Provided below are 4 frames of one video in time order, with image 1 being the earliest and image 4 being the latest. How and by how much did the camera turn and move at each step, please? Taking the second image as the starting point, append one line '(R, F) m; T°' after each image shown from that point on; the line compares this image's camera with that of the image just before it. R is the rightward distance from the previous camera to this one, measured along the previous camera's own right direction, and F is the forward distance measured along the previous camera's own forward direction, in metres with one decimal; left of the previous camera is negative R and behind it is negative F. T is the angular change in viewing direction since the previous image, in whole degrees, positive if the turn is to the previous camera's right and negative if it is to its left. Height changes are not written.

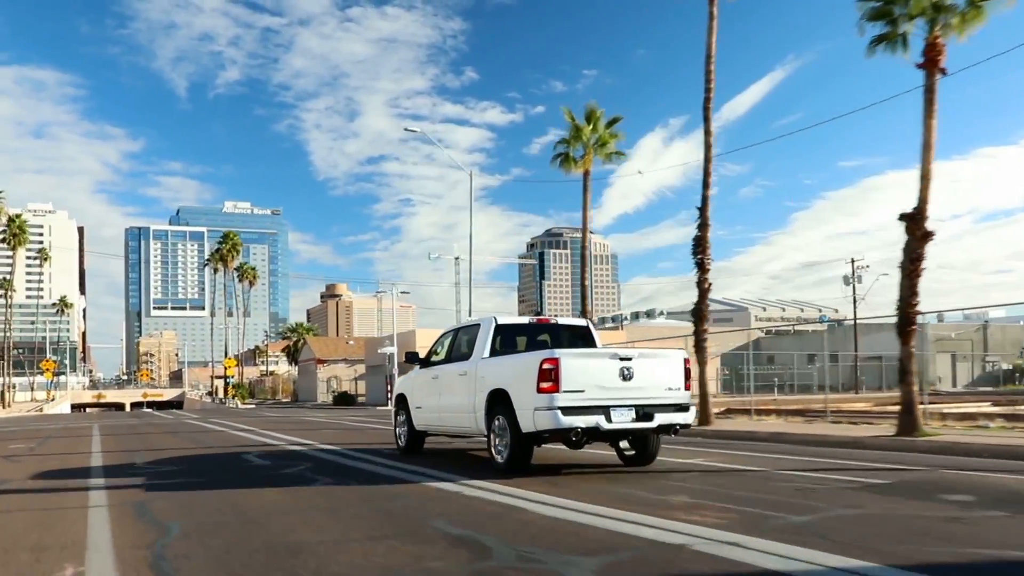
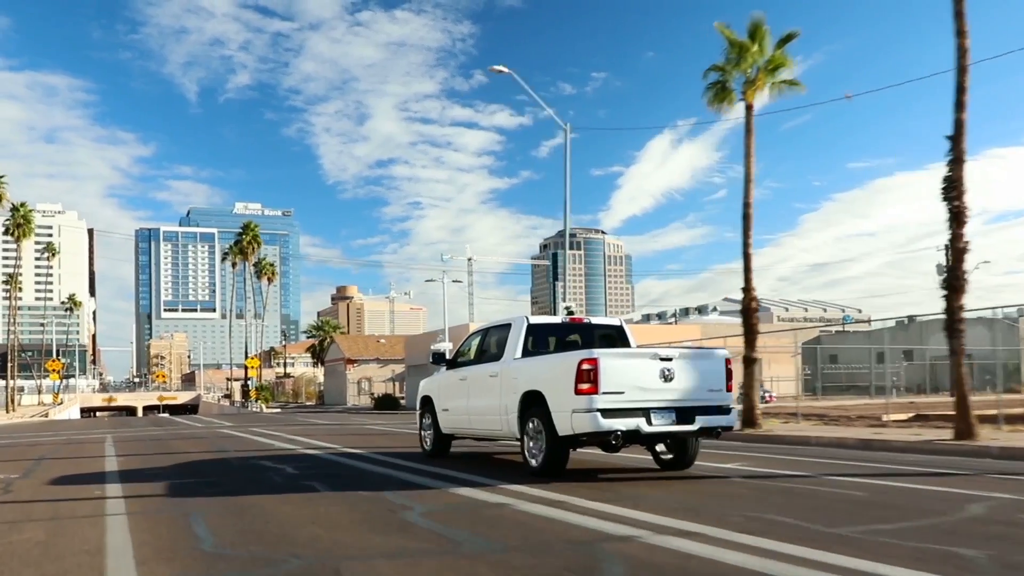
(-0.4, +0.9) m; -1°
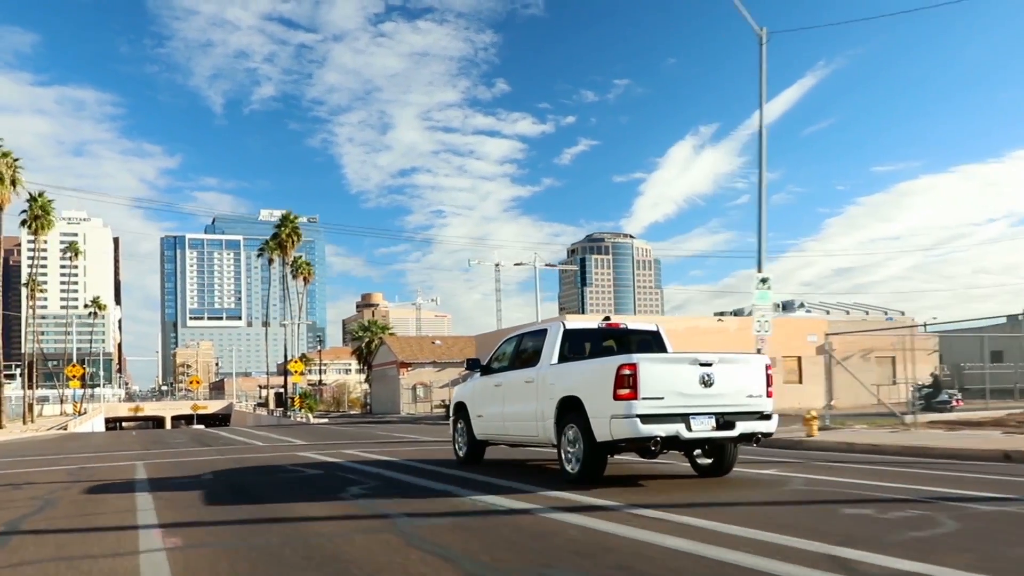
(-0.2, +0.2) m; -1°
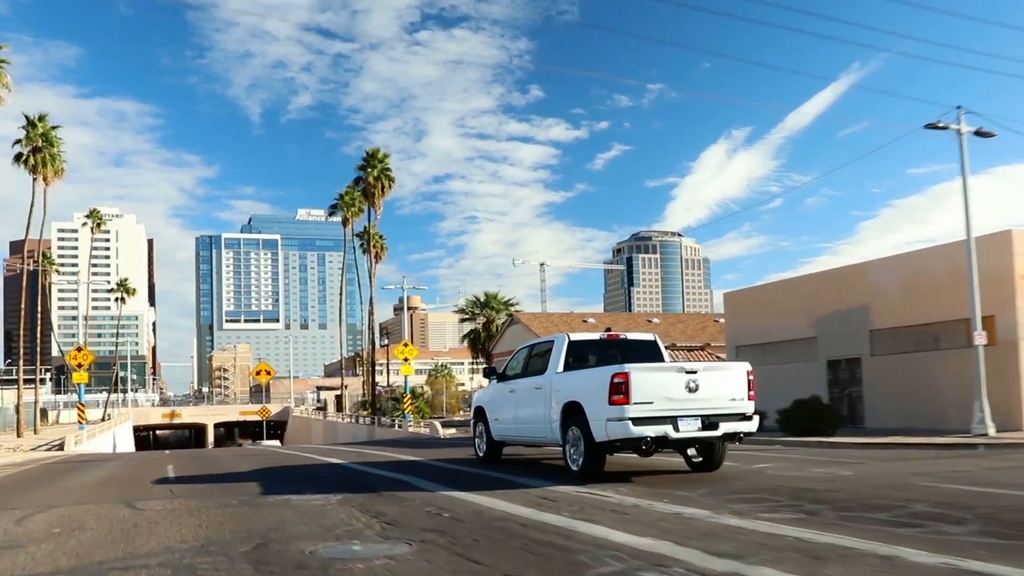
(+0.6, -0.9) m; -2°
